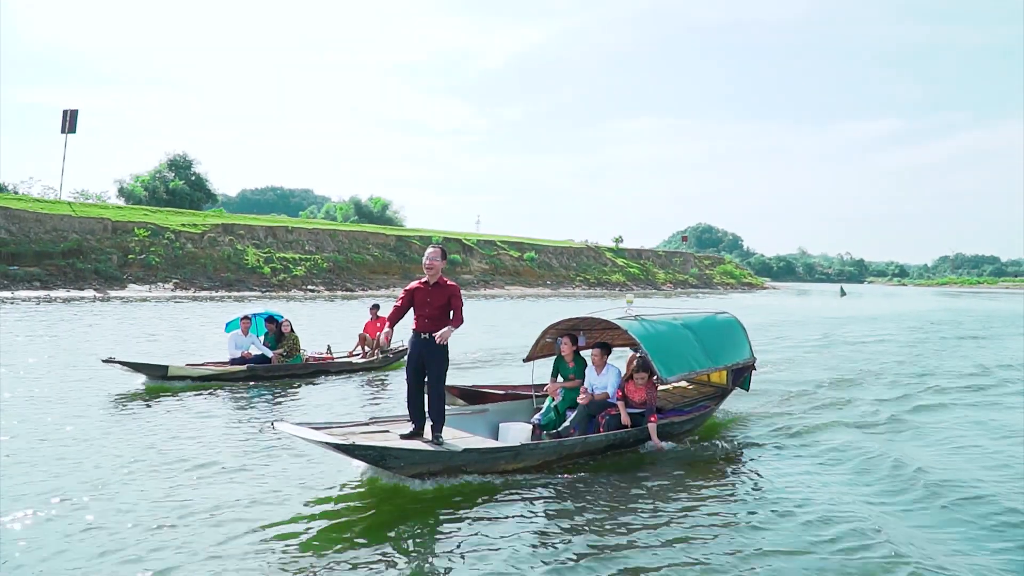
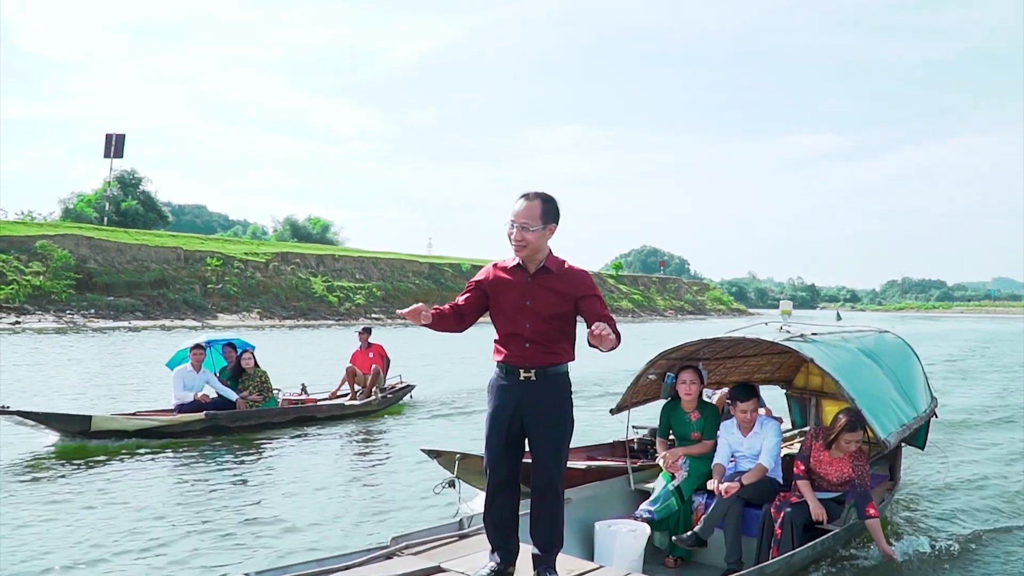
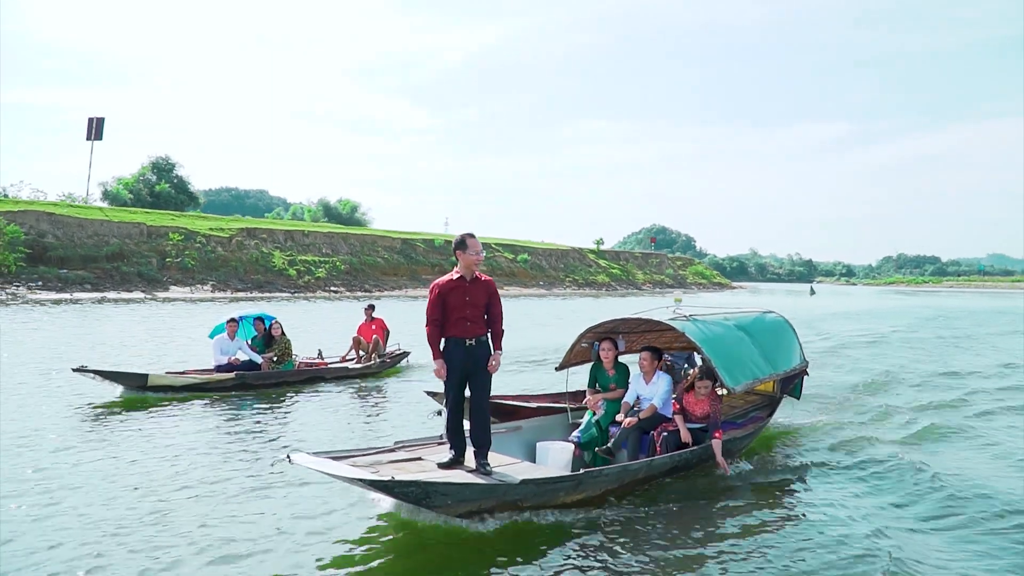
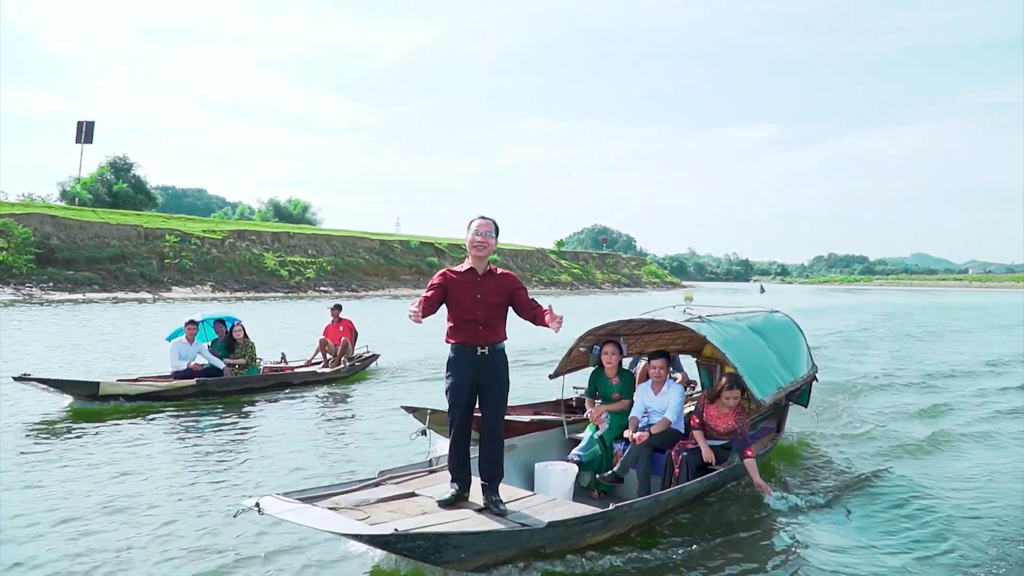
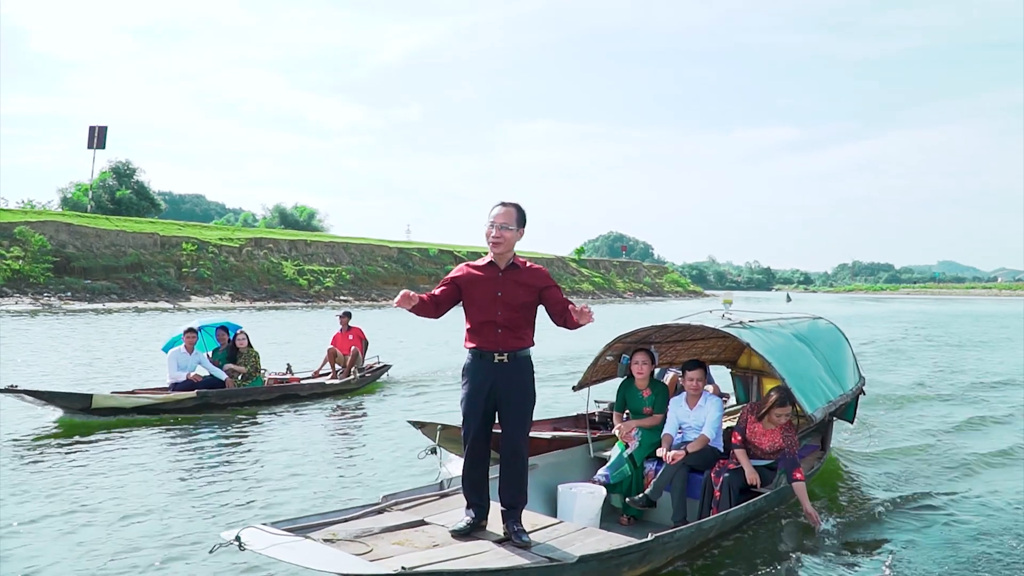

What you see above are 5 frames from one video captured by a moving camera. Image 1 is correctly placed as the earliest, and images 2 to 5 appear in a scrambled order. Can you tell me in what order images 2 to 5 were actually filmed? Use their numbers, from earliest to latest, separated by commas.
3, 4, 5, 2
